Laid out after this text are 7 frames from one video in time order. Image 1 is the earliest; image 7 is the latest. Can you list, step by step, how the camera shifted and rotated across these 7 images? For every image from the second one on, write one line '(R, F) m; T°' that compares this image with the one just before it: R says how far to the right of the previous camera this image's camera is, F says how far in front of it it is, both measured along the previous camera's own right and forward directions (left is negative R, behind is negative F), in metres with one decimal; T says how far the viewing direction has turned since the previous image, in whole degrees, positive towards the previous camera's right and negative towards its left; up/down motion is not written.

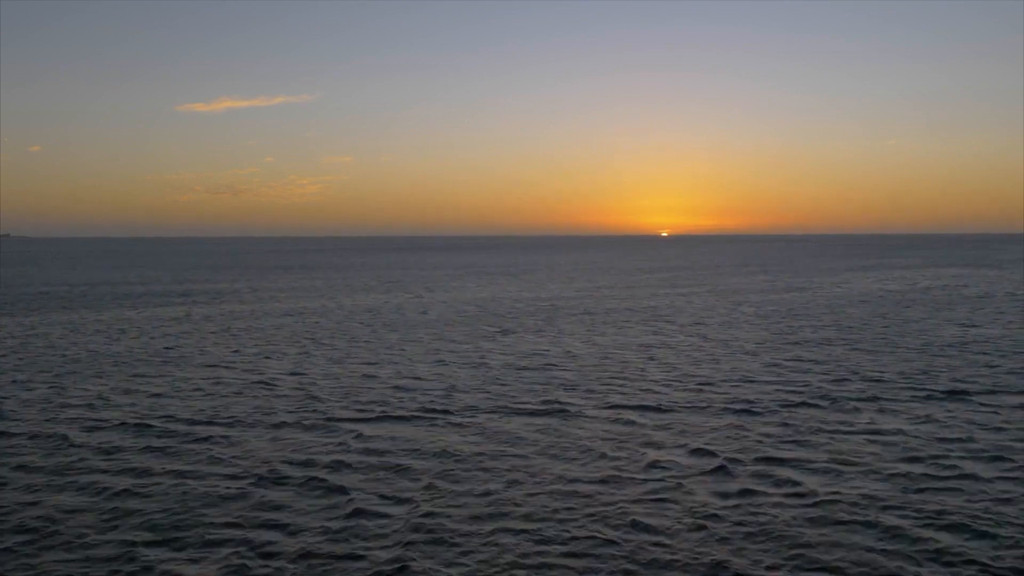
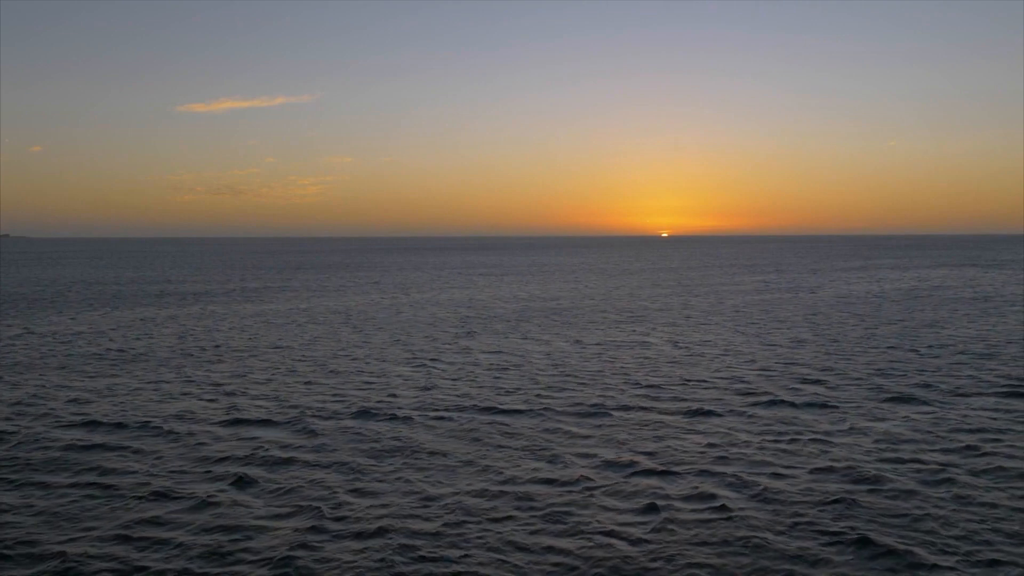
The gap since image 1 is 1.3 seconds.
(+1.5, +0.5) m; 0°
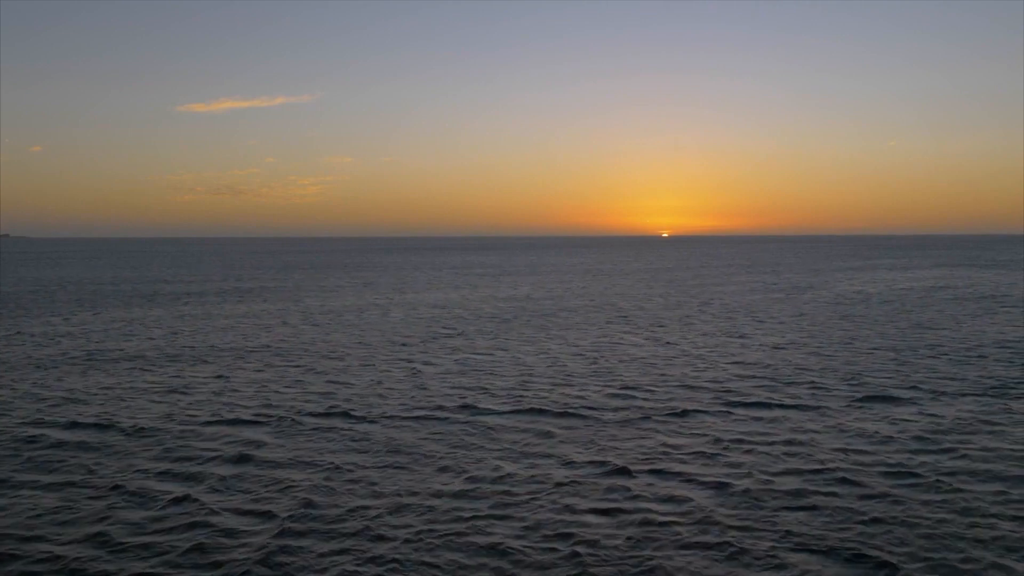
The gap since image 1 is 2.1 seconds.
(+0.8, +0.1) m; 0°
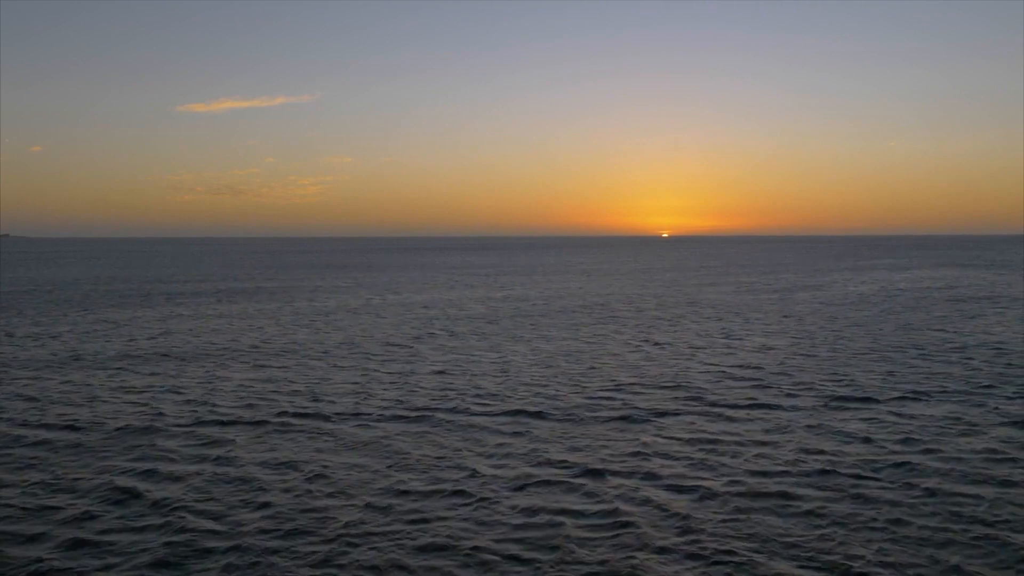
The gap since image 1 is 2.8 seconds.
(+0.5, +0.2) m; 0°
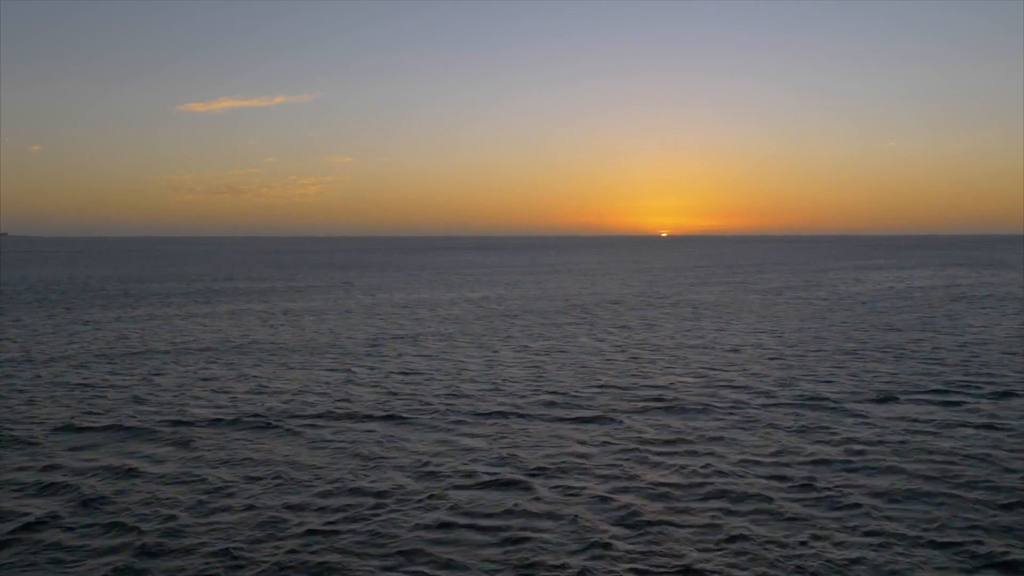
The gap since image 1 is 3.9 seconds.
(+0.8, +0.2) m; 0°
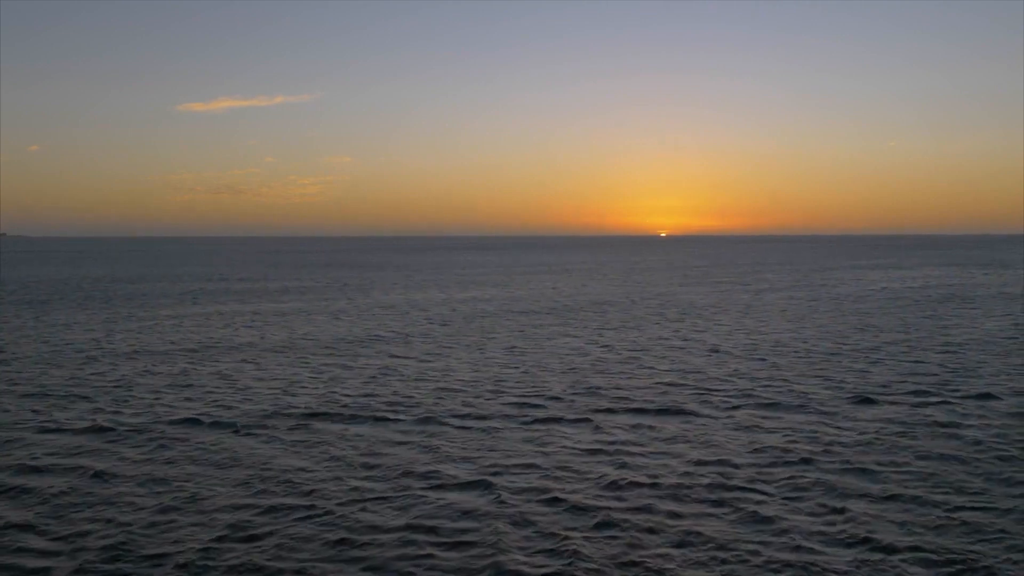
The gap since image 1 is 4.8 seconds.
(+0.6, +0.1) m; 0°
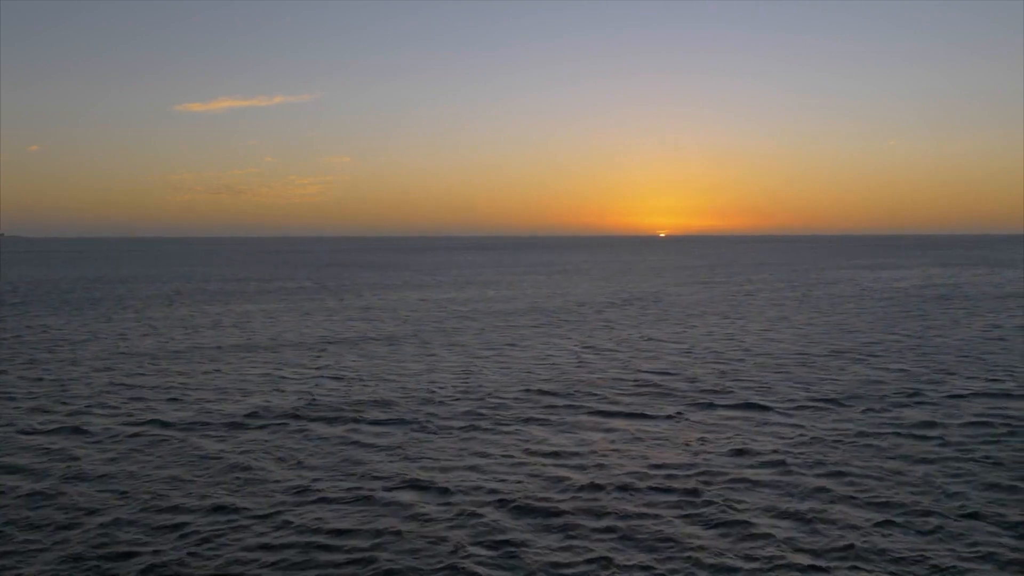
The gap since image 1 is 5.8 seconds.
(+0.6, -0.1) m; 0°
